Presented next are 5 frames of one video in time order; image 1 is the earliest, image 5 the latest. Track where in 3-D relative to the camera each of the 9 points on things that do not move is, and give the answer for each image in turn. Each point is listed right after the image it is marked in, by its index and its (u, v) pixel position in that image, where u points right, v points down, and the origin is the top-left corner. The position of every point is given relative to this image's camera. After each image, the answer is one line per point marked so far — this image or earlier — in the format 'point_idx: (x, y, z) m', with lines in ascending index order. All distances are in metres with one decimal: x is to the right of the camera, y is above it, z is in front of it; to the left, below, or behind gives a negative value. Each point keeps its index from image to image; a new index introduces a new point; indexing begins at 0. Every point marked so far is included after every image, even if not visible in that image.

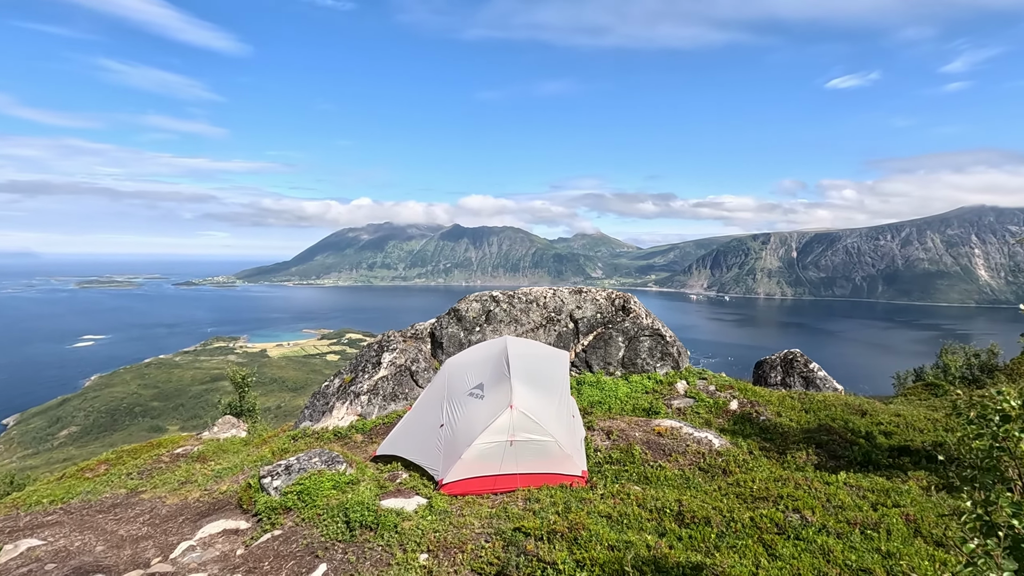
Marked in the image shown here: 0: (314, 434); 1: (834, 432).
0: (-7.2, -5.3, +19.6) m
1: (+10.8, -4.7, +17.7) m
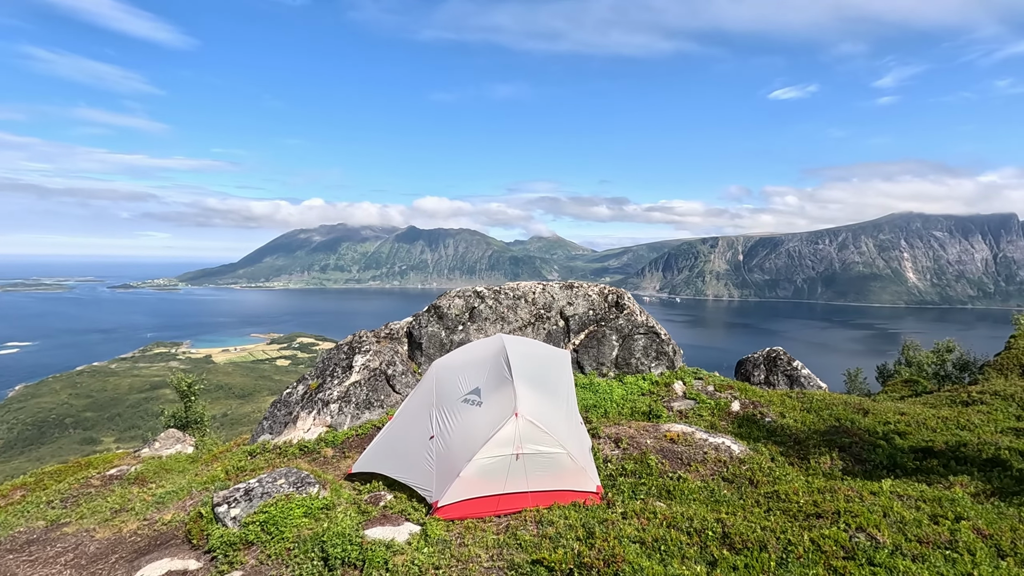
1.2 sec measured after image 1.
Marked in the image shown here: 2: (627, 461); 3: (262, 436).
0: (-7.5, -5.1, +17.1) m
1: (+10.6, -4.4, +16.6) m
2: (+3.0, -4.5, +13.9) m
3: (-8.6, -5.1, +18.3) m
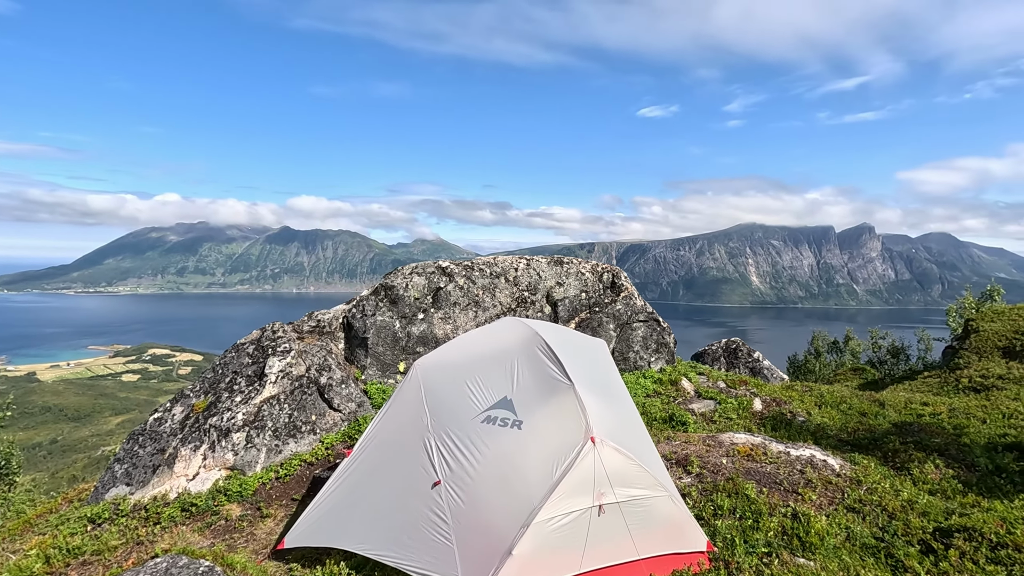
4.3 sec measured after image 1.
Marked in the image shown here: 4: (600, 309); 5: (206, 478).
0: (-7.3, -4.4, +10.5) m
1: (+10.5, -3.6, +13.9) m
2: (+3.7, -3.7, +9.7) m
3: (-8.6, -4.4, +11.5) m
4: (+2.8, -0.7, +16.9) m
5: (-6.3, -3.9, +11.1) m
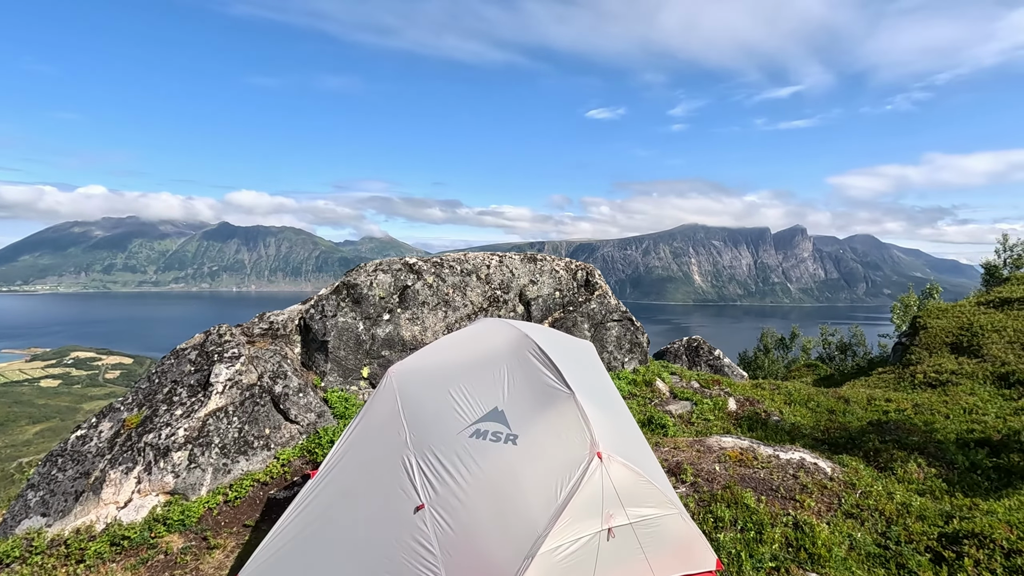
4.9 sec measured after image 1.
0: (-7.6, -4.4, +8.9) m
1: (+9.8, -3.6, +14.0) m
2: (+3.4, -3.7, +9.1) m
3: (-8.9, -4.3, +9.8) m
4: (+1.9, -0.6, +16.2) m
5: (-6.7, -3.9, +9.6) m
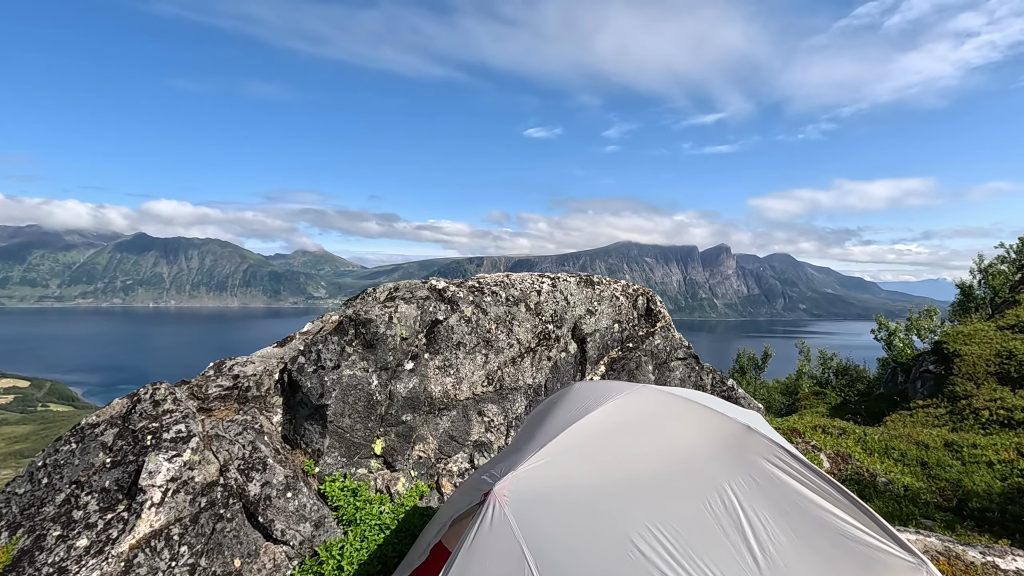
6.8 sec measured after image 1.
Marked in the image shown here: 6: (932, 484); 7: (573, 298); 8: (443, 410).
0: (-5.7, -4.8, +4.3) m
1: (+11.0, -4.3, +11.3) m
2: (+5.2, -4.2, +5.8) m
3: (-7.1, -4.8, +5.0) m
4: (+2.9, -1.4, +12.7) m
5: (-4.8, -4.4, +5.1) m
6: (+10.0, -4.6, +12.8) m
7: (+1.2, -0.2, +12.0) m
8: (-1.3, -2.3, +9.9) m
